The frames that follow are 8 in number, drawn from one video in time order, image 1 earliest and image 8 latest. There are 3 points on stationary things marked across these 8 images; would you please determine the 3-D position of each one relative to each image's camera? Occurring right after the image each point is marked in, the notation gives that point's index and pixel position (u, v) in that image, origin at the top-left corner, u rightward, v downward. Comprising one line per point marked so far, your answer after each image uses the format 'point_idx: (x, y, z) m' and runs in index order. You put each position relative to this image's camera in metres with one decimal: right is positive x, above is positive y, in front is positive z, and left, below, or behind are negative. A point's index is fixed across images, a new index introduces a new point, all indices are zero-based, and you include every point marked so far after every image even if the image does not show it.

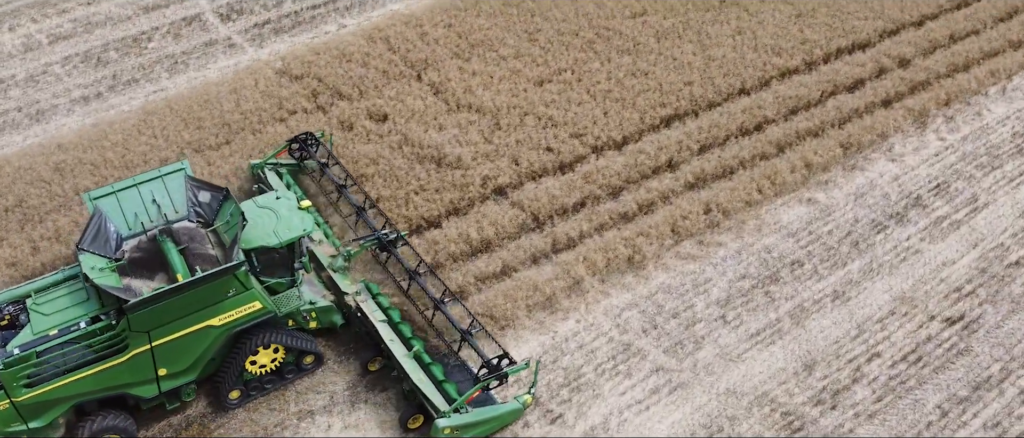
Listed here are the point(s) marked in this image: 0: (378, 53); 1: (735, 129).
0: (-2.3, +2.8, +14.8) m
1: (+3.3, +1.3, +12.6) m
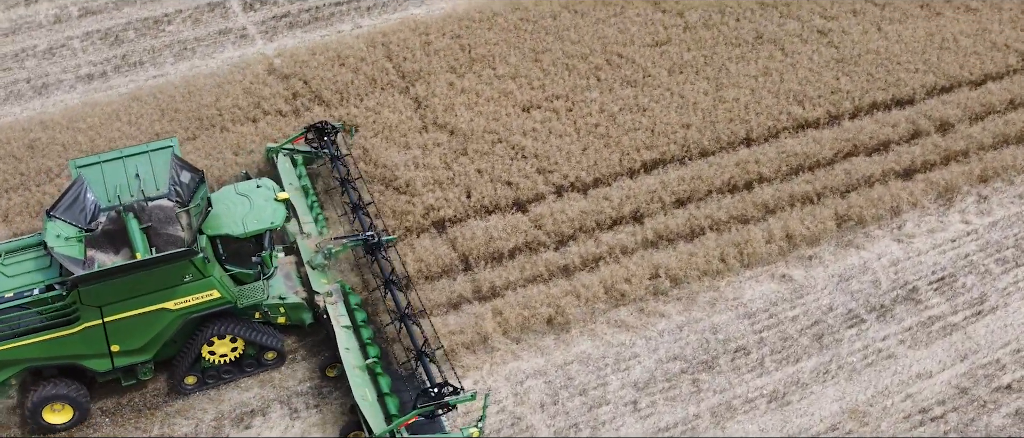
0: (-2.3, +2.6, +14.2) m
1: (+2.7, +0.5, +11.3) m
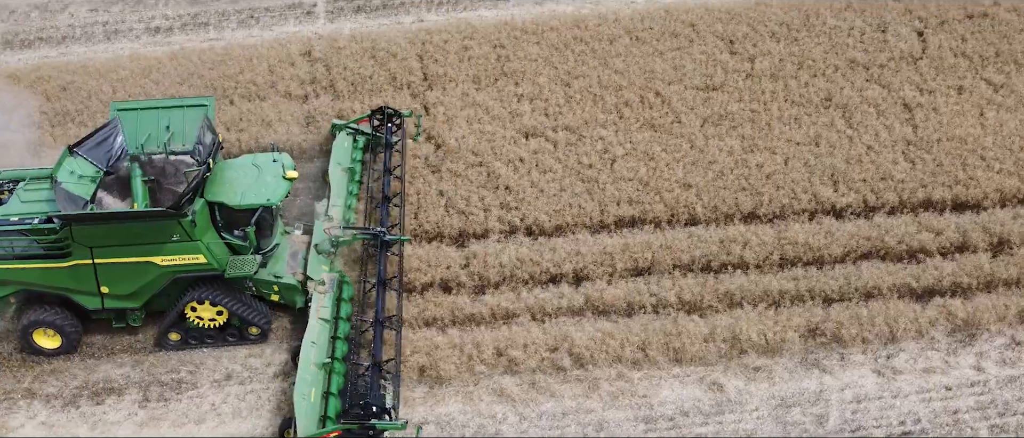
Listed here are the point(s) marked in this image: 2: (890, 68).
0: (-1.7, +2.6, +13.7) m
1: (+2.0, -0.5, +9.8) m
2: (+5.8, +2.3, +13.2) m
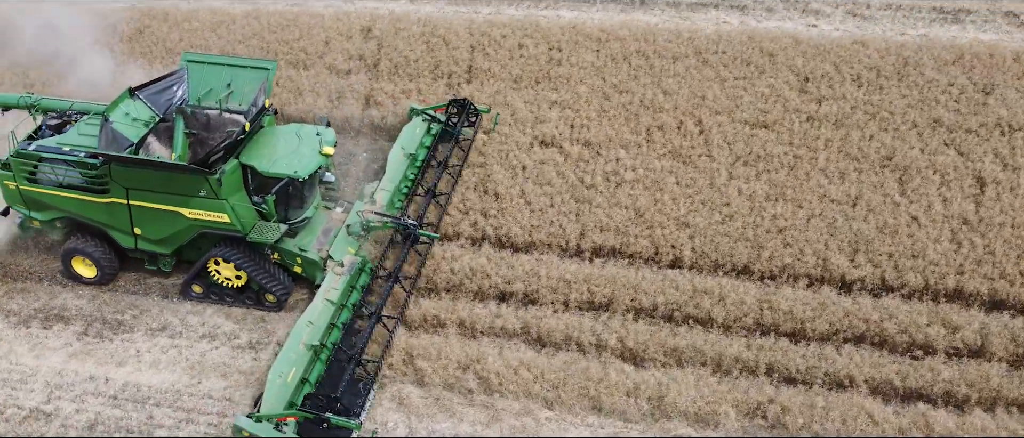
0: (-0.9, +2.7, +13.5) m
1: (+1.5, -0.9, +9.0) m
2: (+6.3, +1.1, +11.6) m
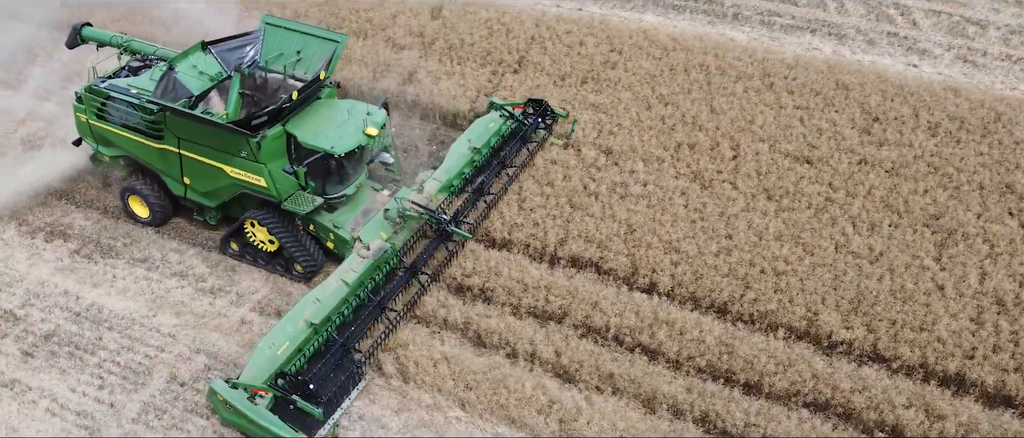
0: (+0.1, +2.8, +13.2) m
1: (+0.9, -1.0, +8.5) m
2: (+6.4, +0.1, +10.1) m
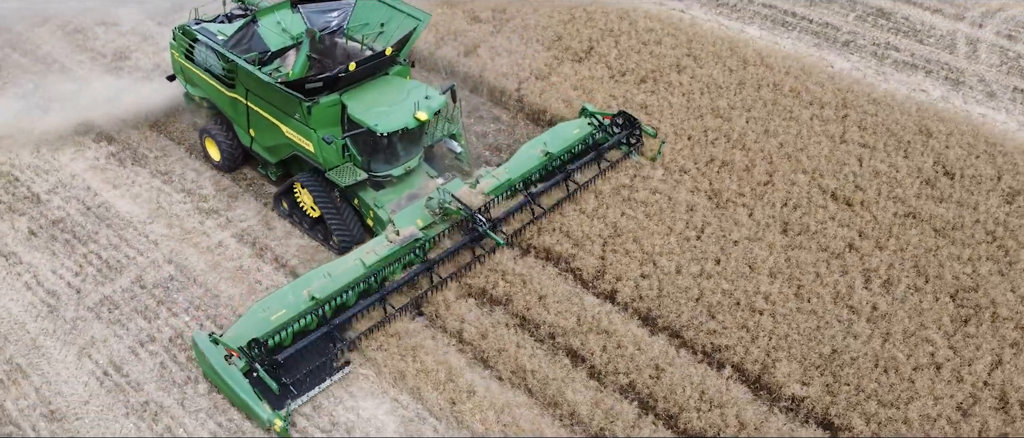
0: (+1.2, +2.9, +12.9) m
1: (+0.3, -1.0, +8.2) m
2: (+6.1, -0.9, +8.6) m
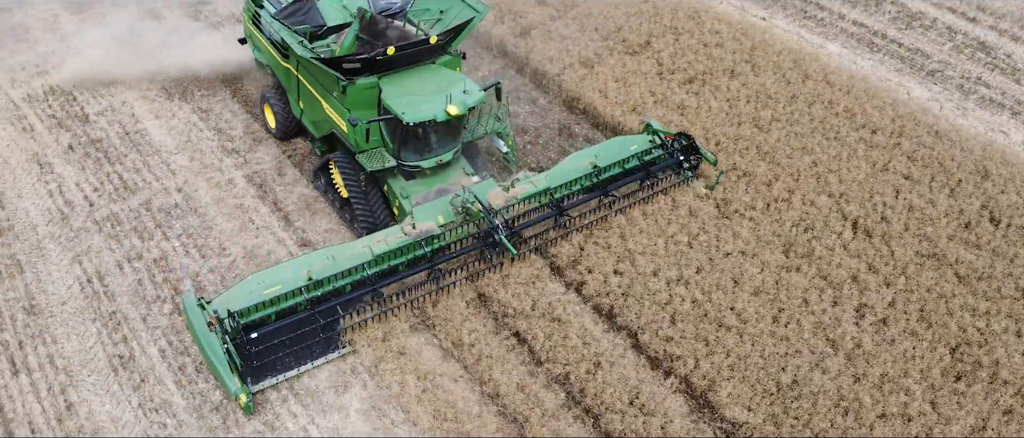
0: (+2.1, +2.9, +12.6) m
1: (-0.1, -0.7, +8.1) m
2: (+5.6, -1.6, +7.5) m
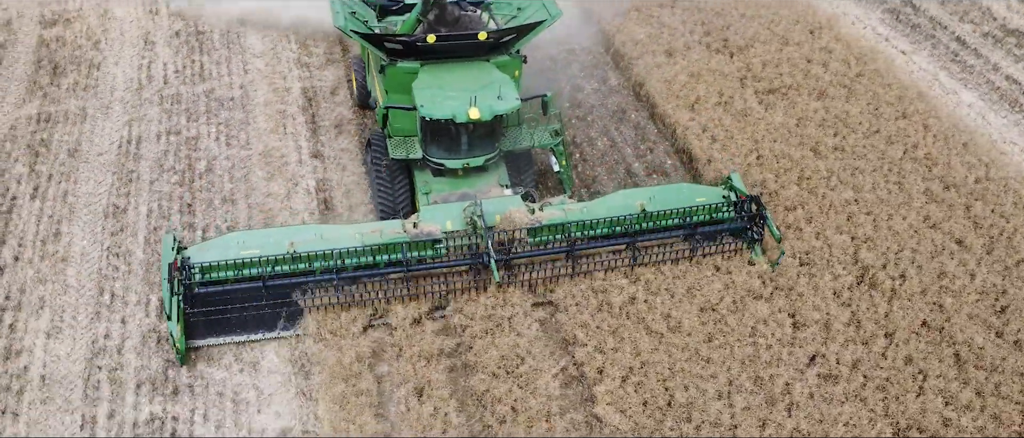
0: (+3.5, +2.6, +11.8) m
1: (-0.6, -0.2, +8.2) m
2: (+4.3, -2.4, +6.2) m
